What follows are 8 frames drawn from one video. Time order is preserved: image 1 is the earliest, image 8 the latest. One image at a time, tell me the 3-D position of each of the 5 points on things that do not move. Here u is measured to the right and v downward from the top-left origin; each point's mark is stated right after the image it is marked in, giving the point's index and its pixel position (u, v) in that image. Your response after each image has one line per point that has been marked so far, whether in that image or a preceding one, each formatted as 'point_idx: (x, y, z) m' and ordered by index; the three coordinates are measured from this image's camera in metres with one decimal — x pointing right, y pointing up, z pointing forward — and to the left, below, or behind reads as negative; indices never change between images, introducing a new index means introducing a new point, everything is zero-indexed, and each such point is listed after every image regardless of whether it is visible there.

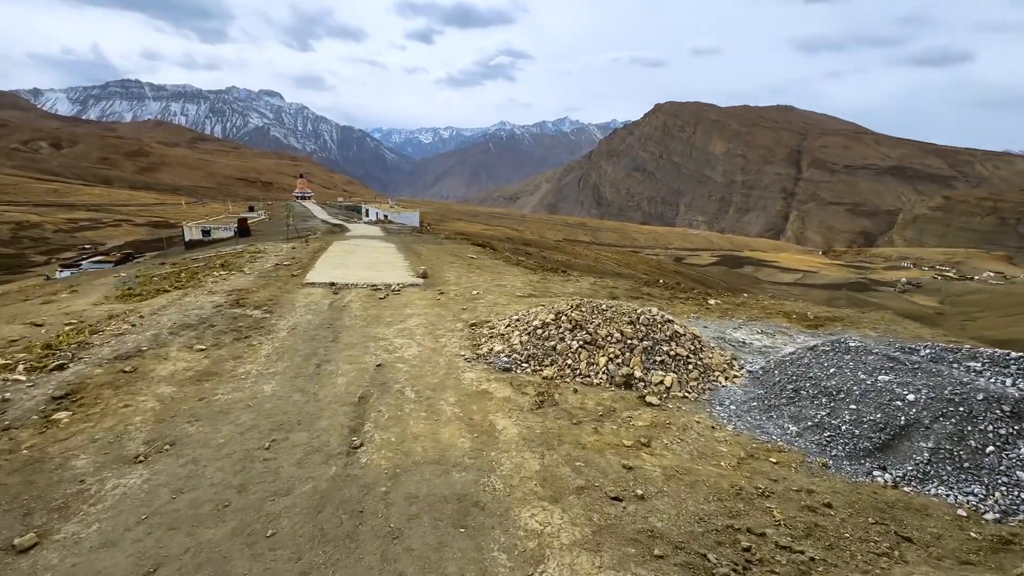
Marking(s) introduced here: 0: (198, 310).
0: (-8.5, -0.6, +12.5) m
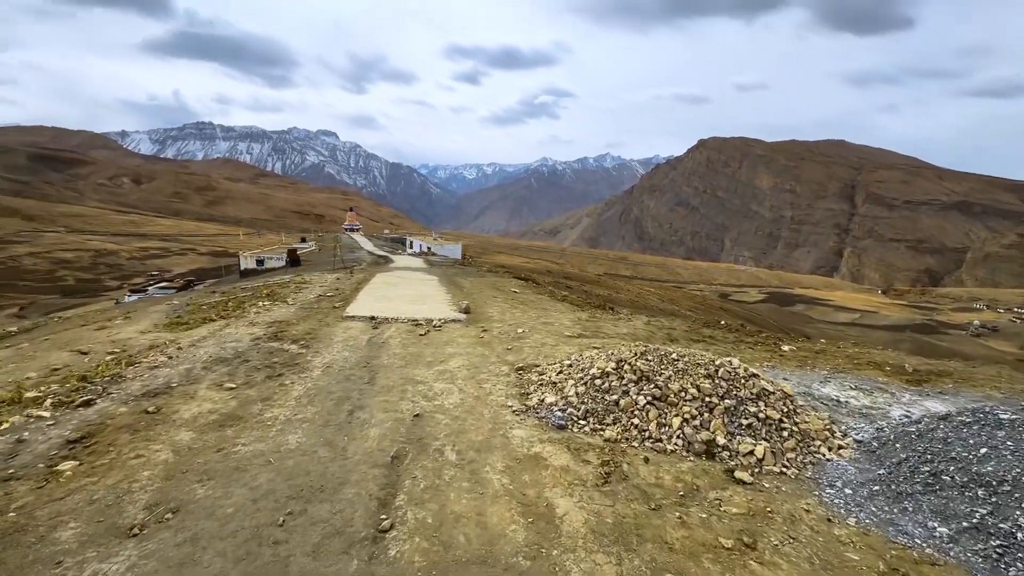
0: (-7.2, -1.5, +12.1) m
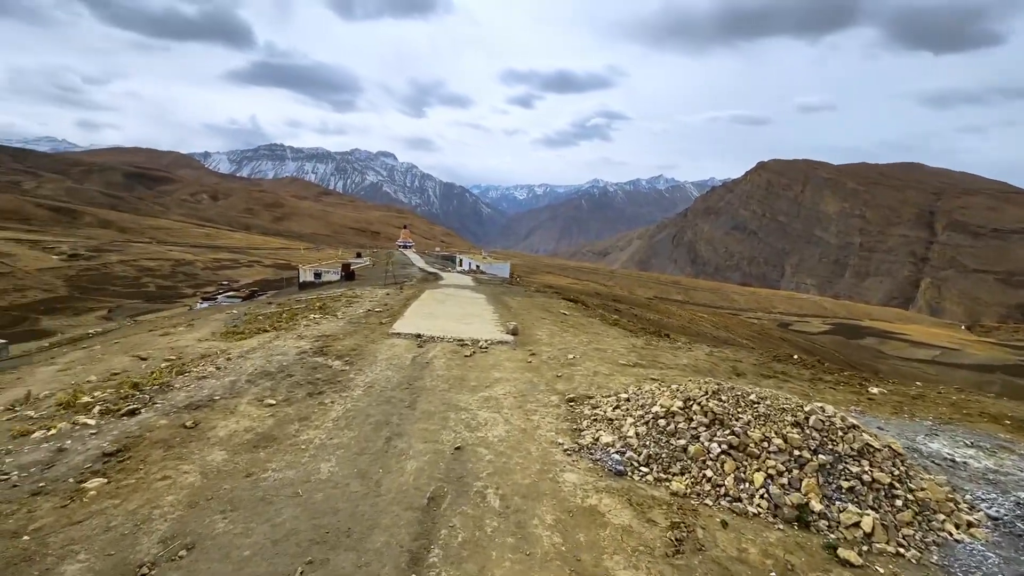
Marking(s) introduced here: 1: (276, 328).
0: (-5.9, -1.8, +12.0) m
1: (-8.8, -1.5, +17.3) m
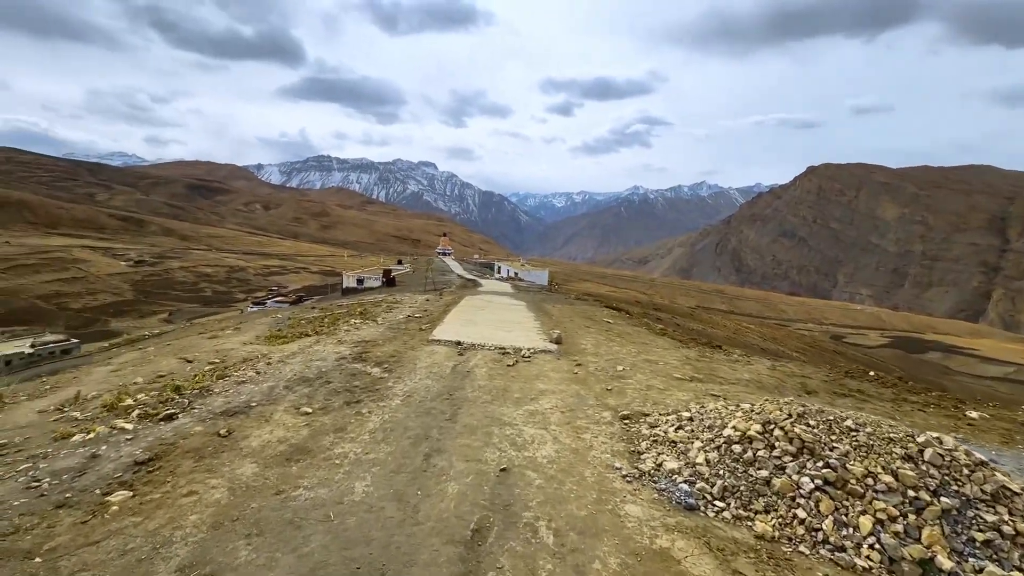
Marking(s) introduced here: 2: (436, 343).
0: (-4.8, -1.9, +11.7) m
1: (-7.3, -1.7, +17.3) m
2: (-2.3, -1.7, +14.2) m
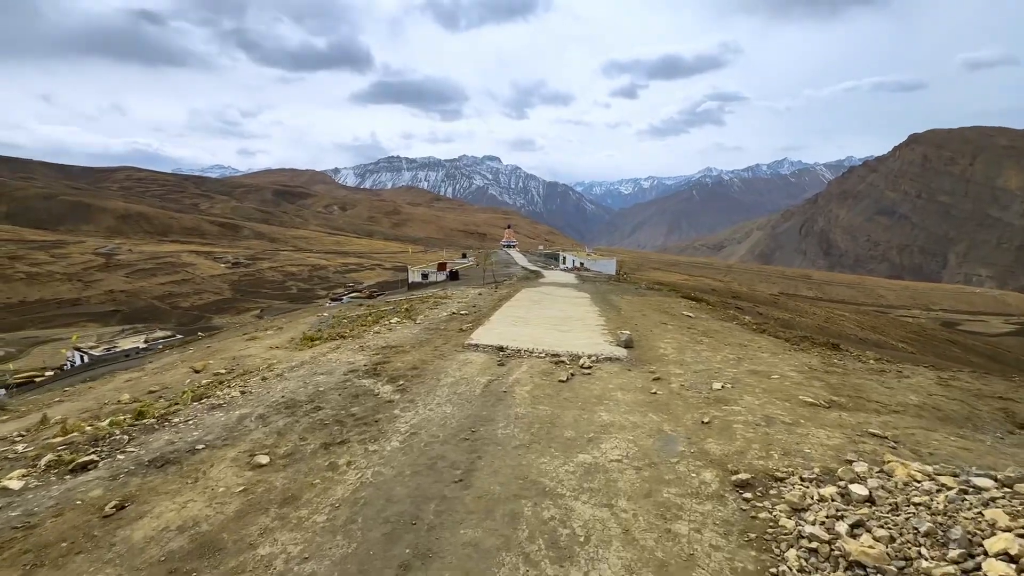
0: (-3.8, -1.8, +9.4) m
1: (-5.4, -1.6, +15.2) m
2: (-0.9, -1.5, +11.4) m
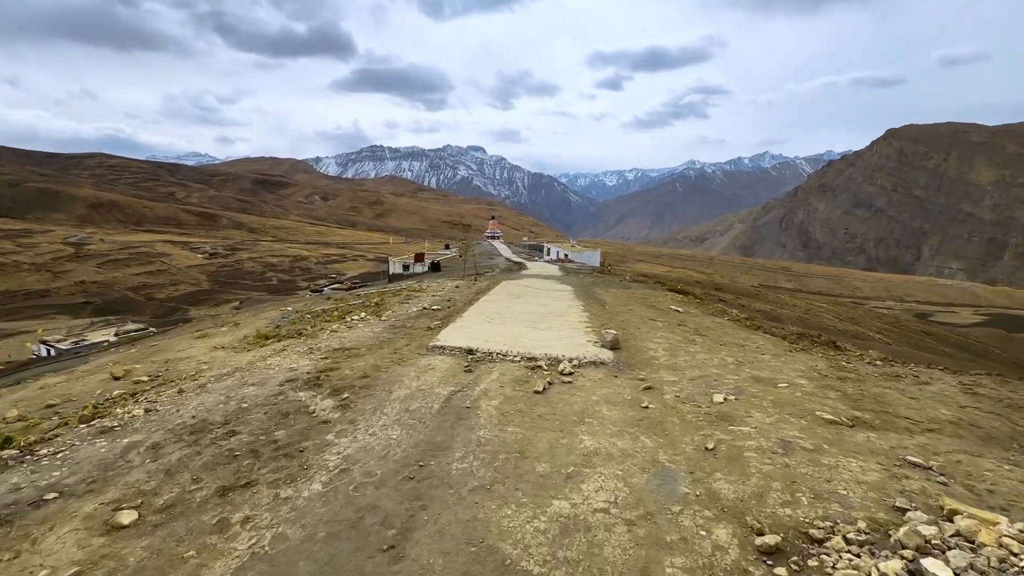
0: (-4.4, -1.7, +7.8) m
1: (-6.2, -1.3, +13.6) m
2: (-1.6, -1.4, +10.0) m
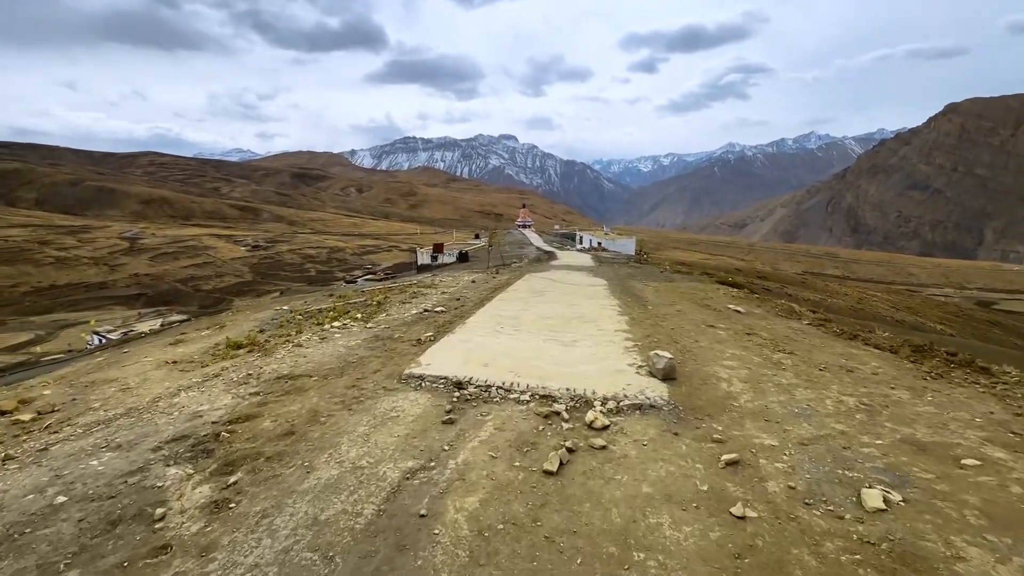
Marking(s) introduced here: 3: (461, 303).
0: (-4.4, -1.9, +5.1) m
1: (-5.8, -1.4, +10.9) m
2: (-1.5, -1.5, +7.0) m
3: (-1.7, -0.5, +15.5) m
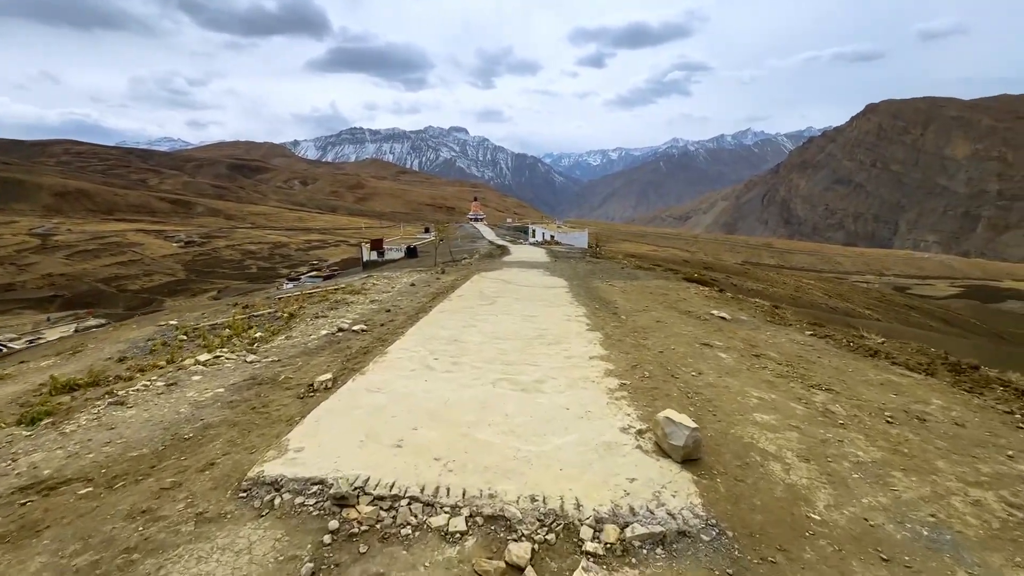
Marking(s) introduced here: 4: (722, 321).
0: (-4.8, -2.3, +1.7) m
1: (-6.8, -1.8, +7.3) m
2: (-2.1, -1.8, +3.9) m
3: (-3.2, -0.7, +12.3) m
4: (+5.6, -0.8, +11.9) m
